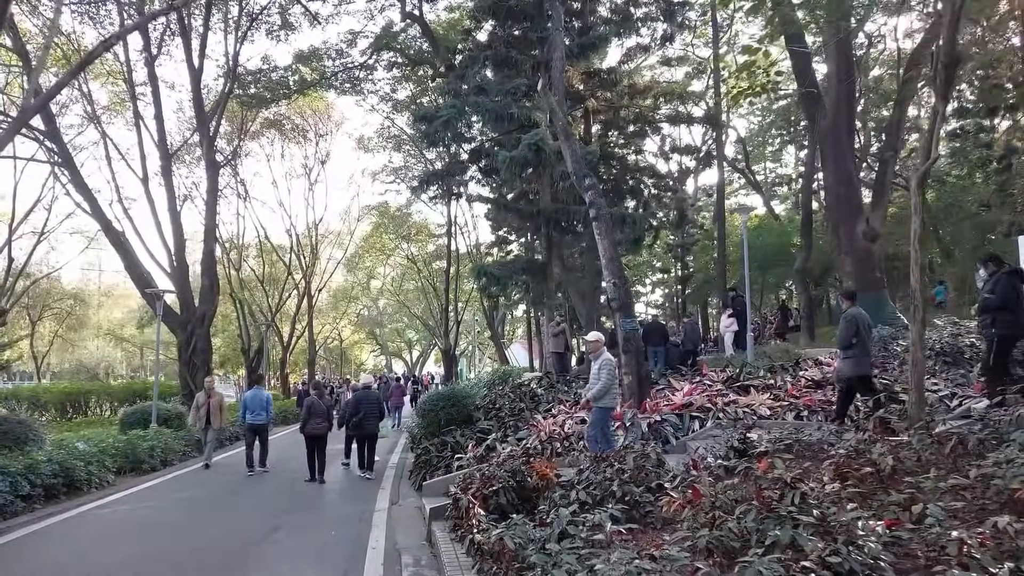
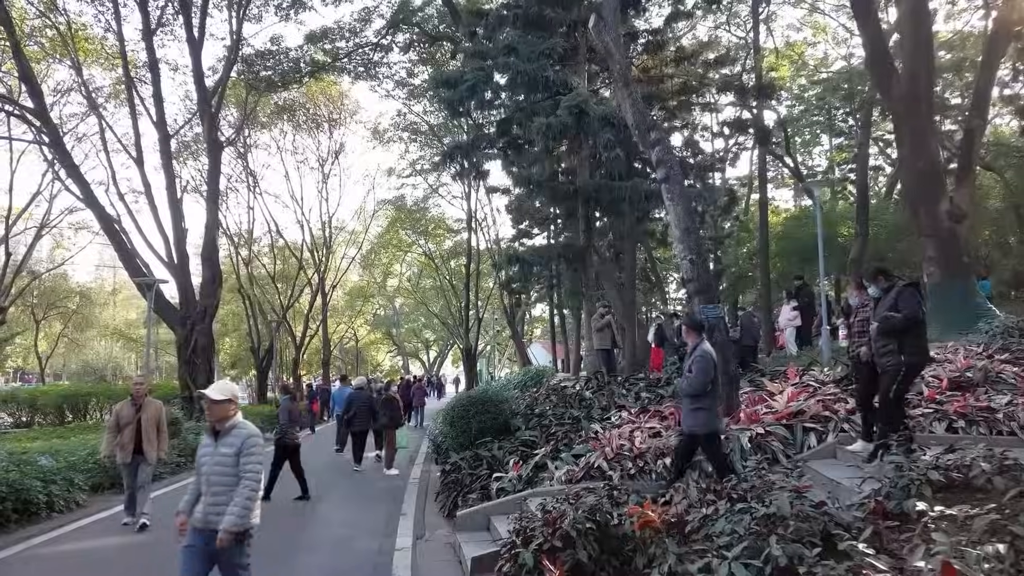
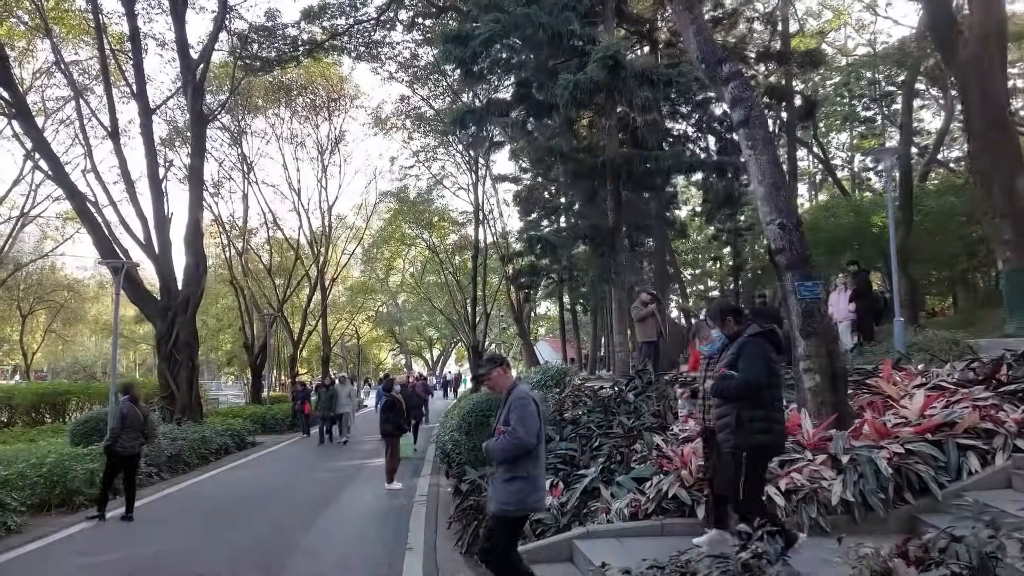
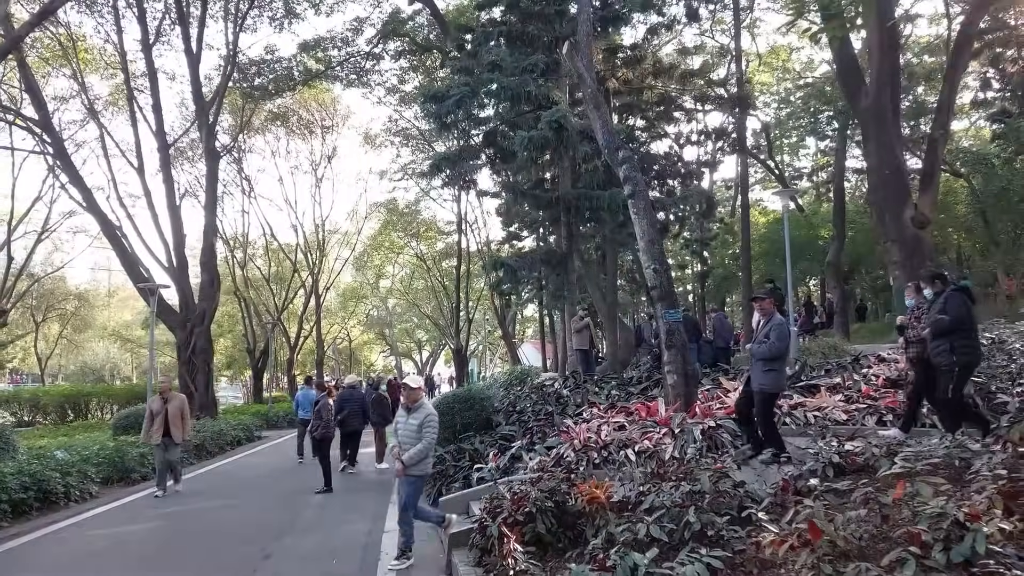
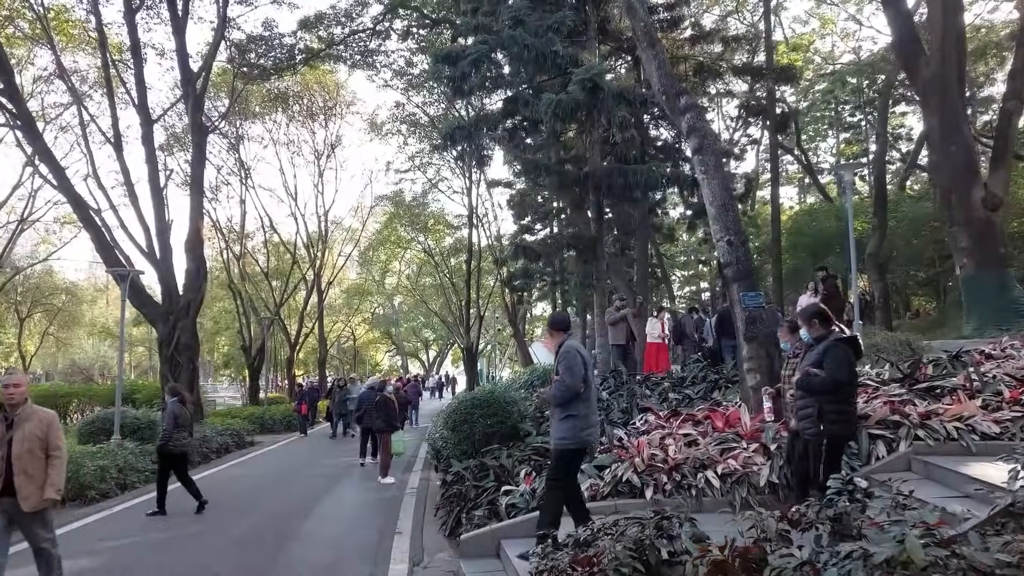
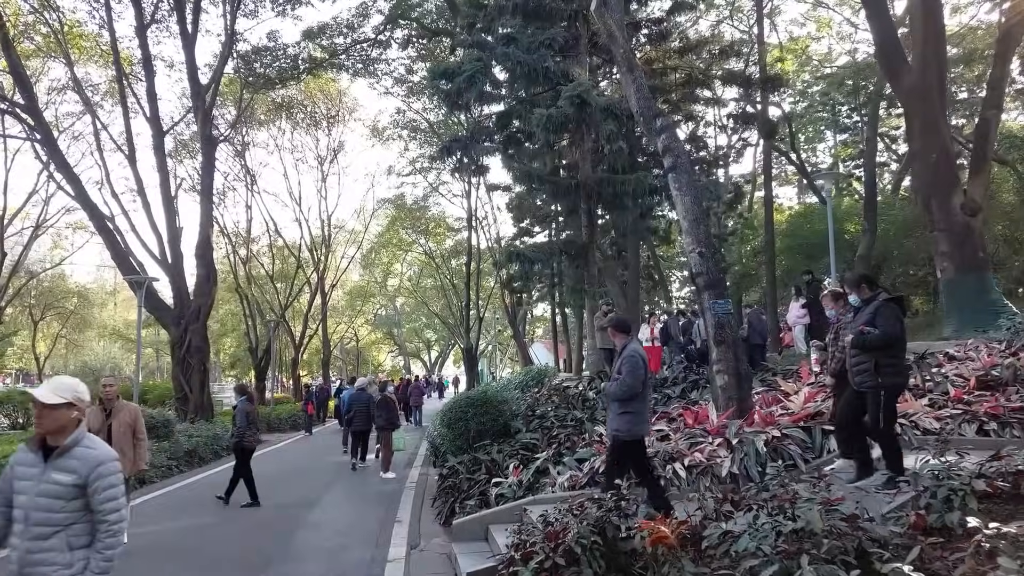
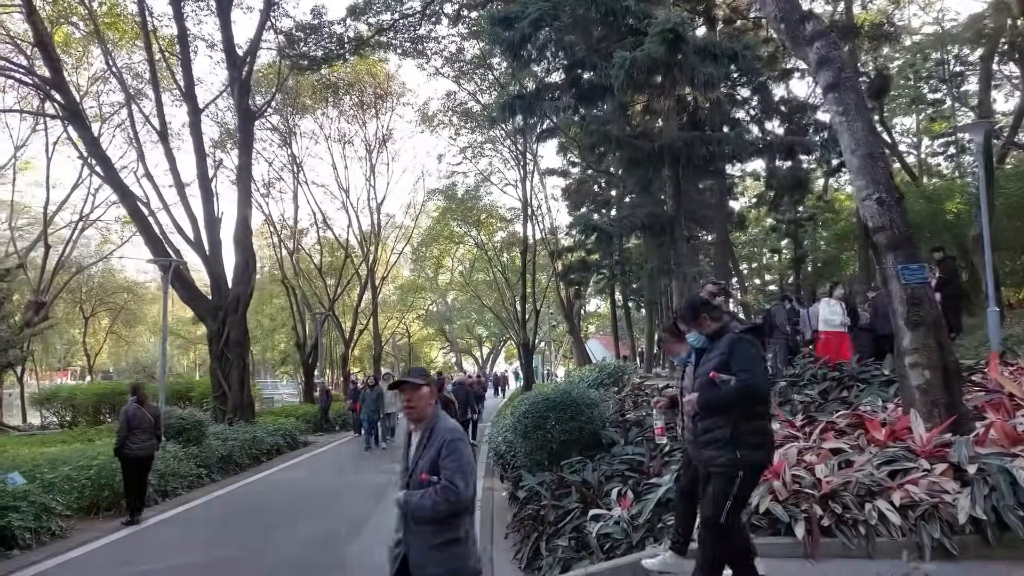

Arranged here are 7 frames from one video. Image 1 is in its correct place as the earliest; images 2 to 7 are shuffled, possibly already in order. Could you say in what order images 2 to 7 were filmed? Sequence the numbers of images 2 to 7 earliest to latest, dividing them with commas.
4, 2, 6, 5, 3, 7
